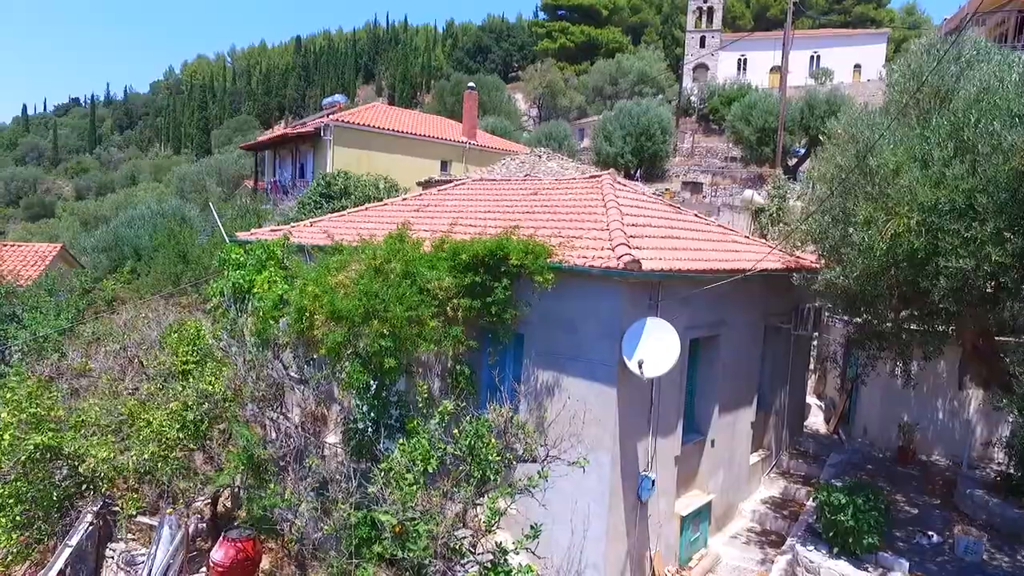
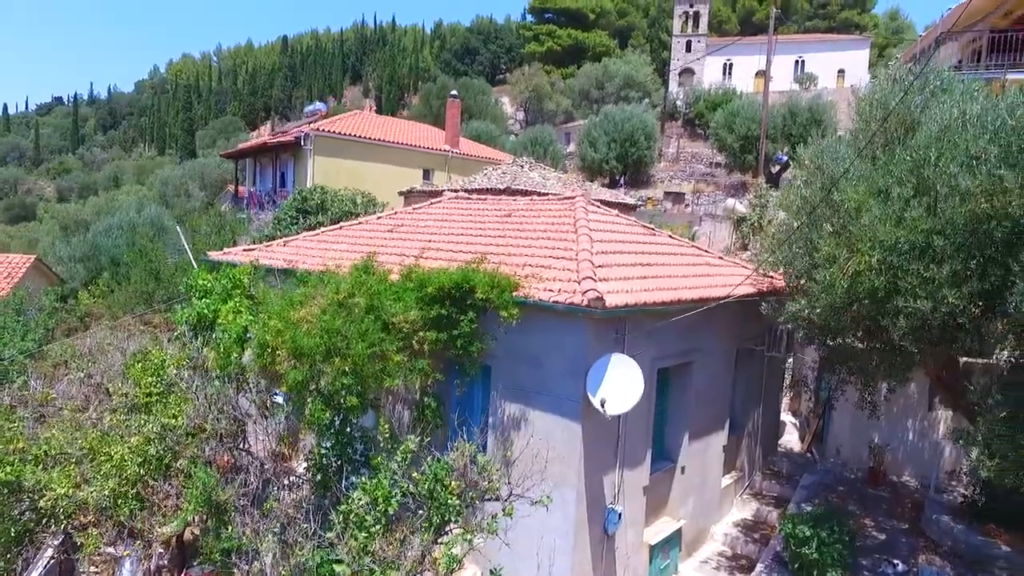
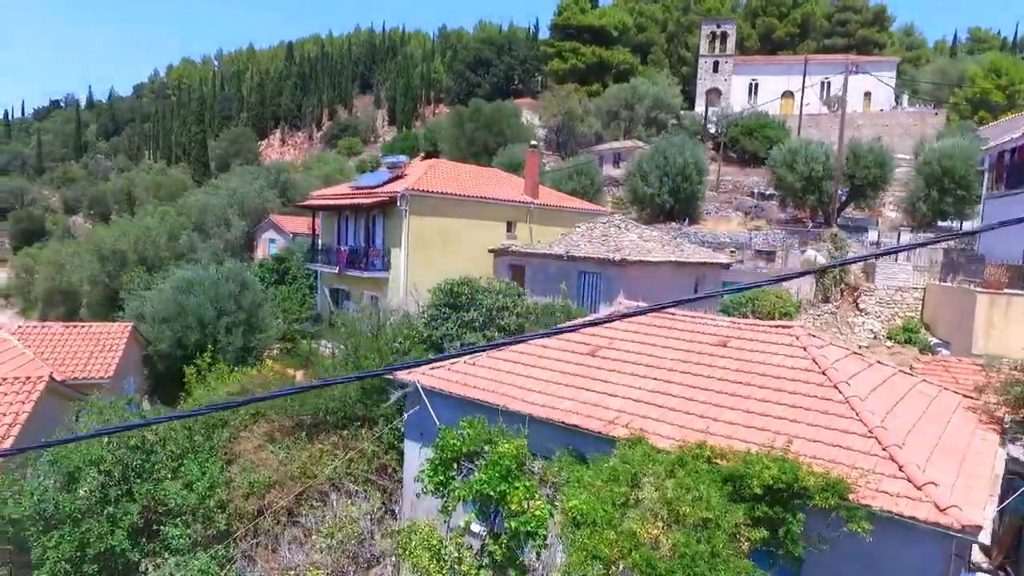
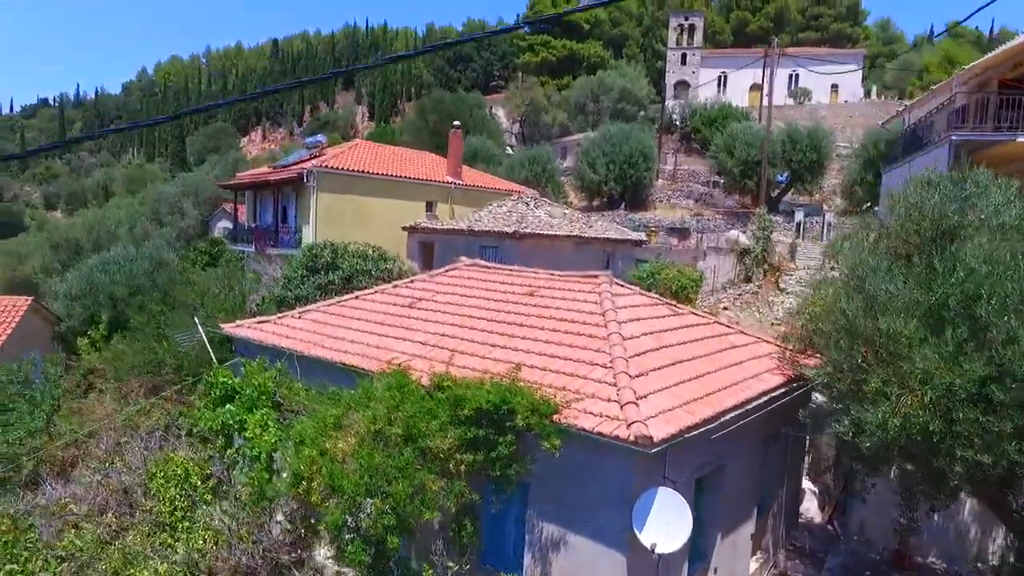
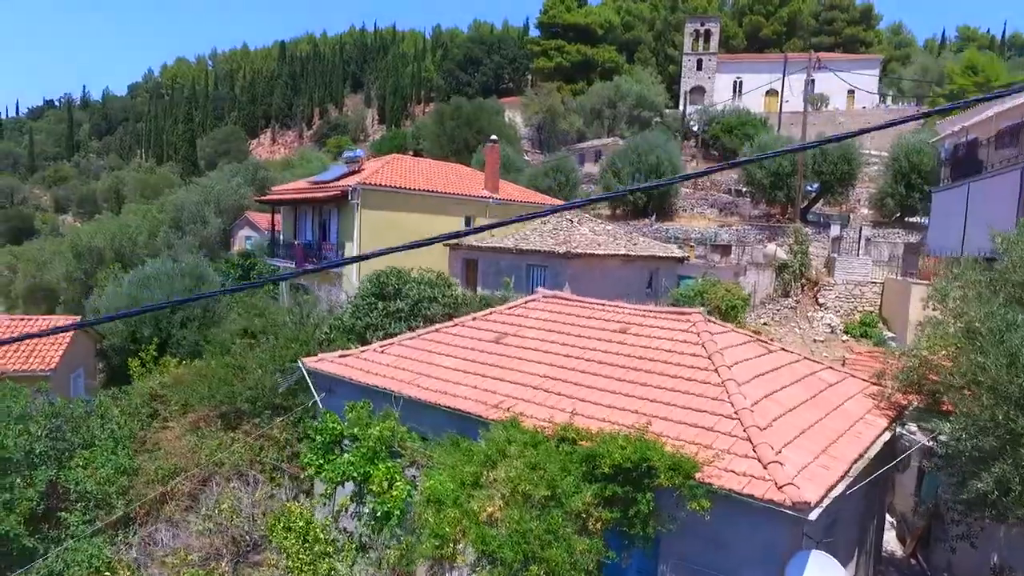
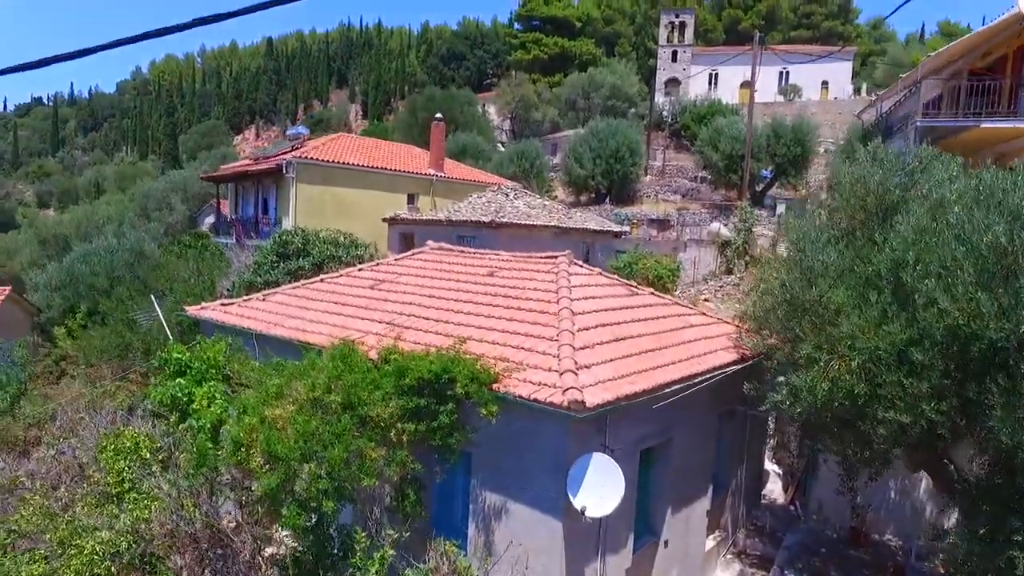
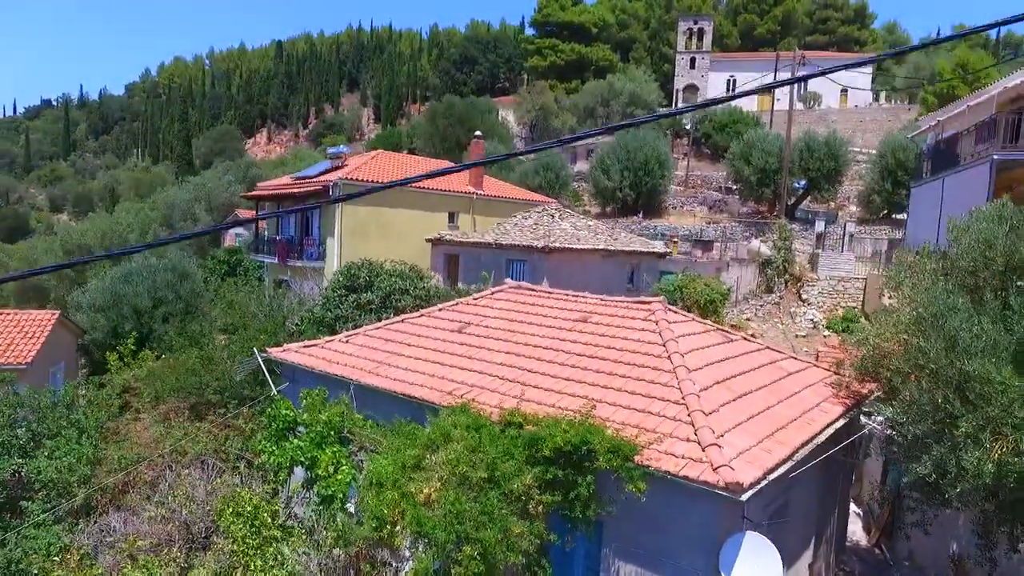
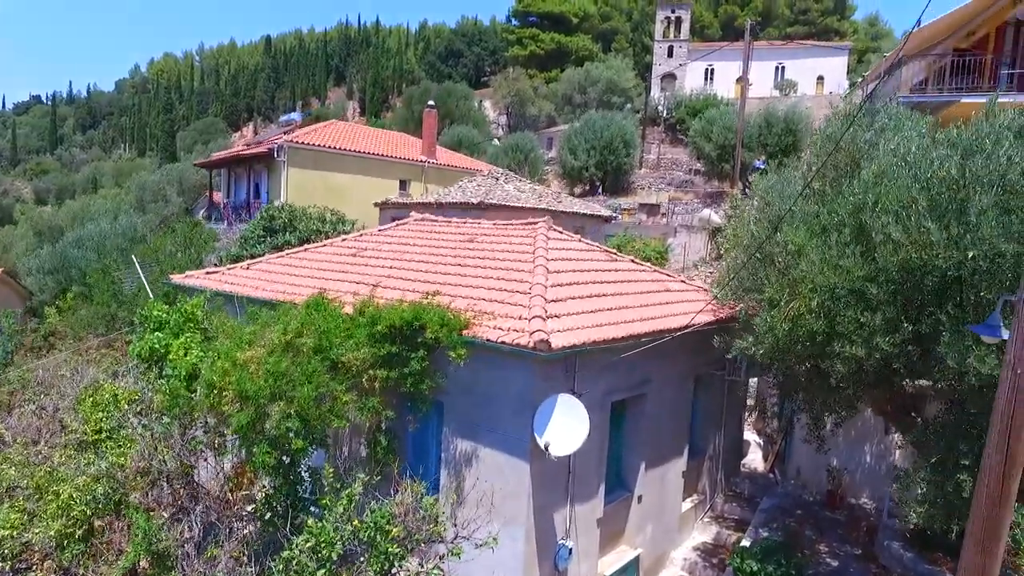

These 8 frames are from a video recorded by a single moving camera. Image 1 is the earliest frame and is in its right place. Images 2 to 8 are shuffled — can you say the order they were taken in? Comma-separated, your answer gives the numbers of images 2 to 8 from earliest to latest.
2, 8, 6, 4, 7, 5, 3
